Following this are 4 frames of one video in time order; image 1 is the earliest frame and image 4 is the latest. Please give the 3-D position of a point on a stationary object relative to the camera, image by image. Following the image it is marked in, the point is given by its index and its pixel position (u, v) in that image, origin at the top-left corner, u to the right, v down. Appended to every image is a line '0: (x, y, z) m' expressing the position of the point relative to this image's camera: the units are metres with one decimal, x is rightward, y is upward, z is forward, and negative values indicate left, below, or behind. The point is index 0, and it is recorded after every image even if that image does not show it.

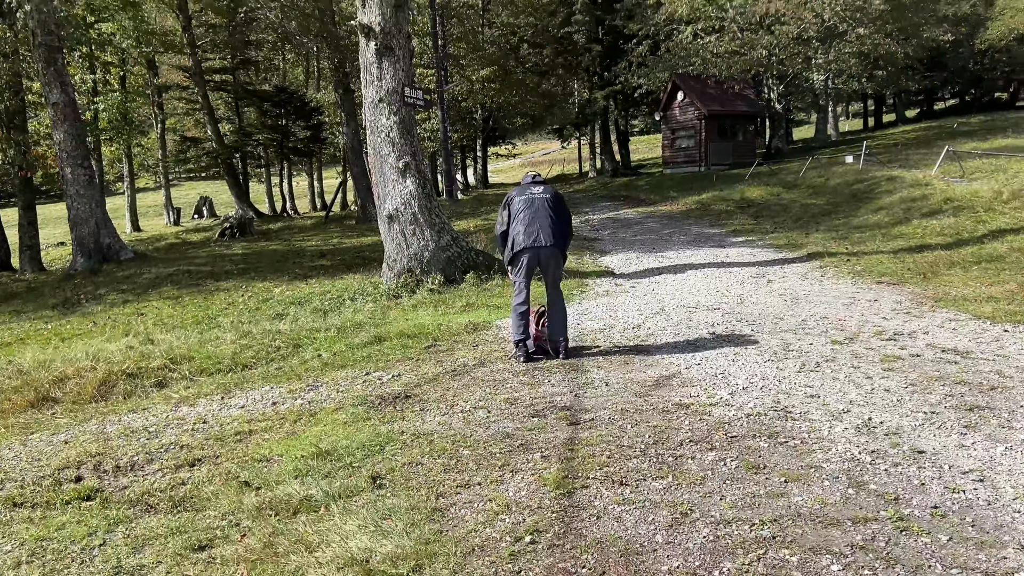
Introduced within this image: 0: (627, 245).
0: (+1.5, +0.6, +11.3) m
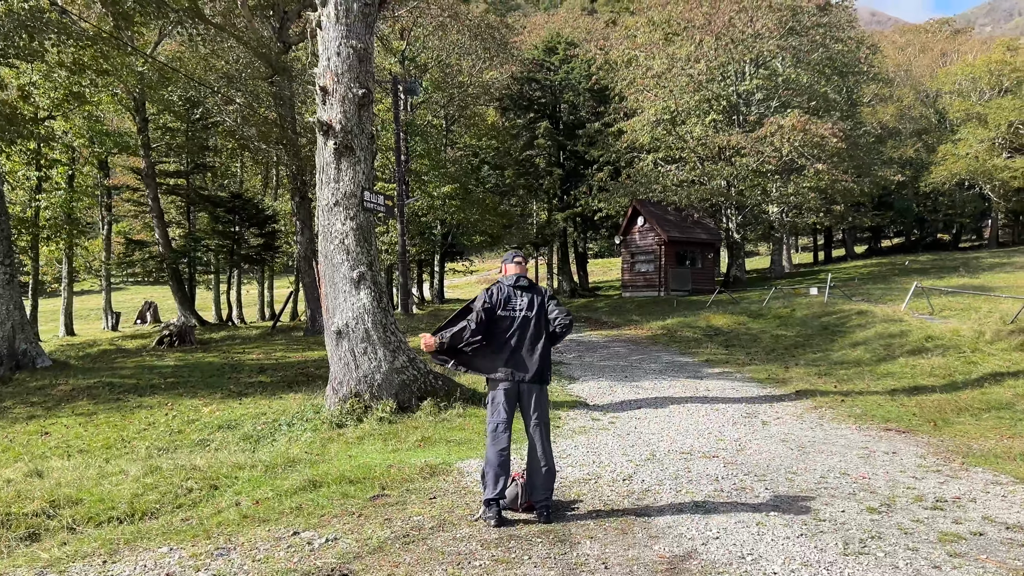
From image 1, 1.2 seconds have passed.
0: (+1.0, -1.0, +10.4) m
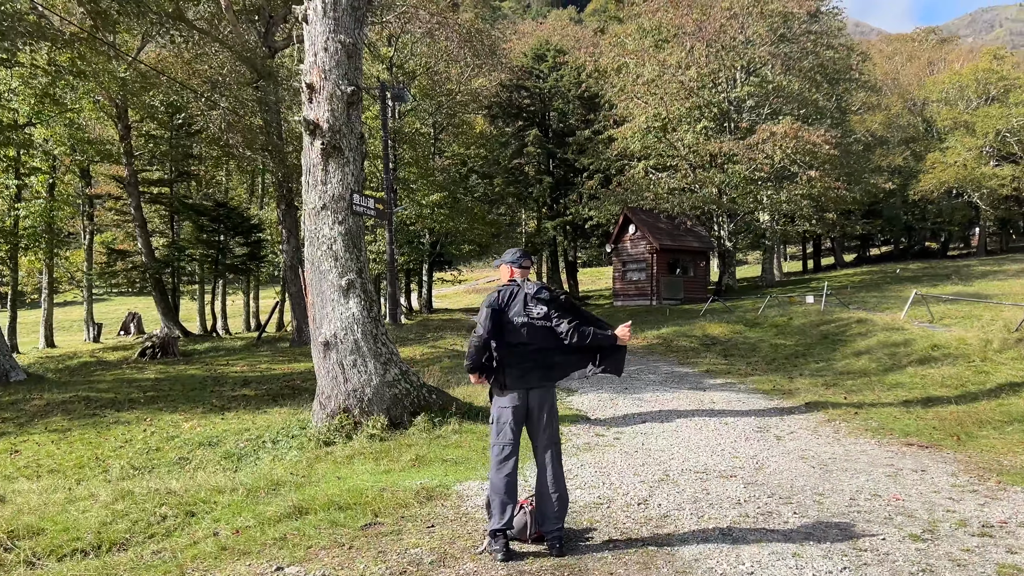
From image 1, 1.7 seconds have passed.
0: (+1.0, -1.1, +10.1) m
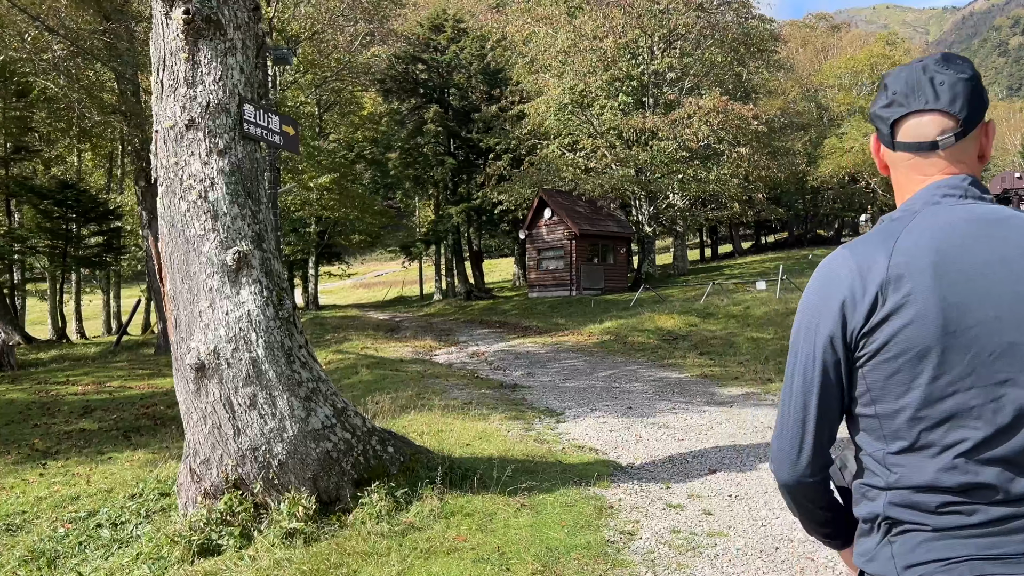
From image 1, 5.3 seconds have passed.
0: (+0.5, -1.0, +7.5) m
